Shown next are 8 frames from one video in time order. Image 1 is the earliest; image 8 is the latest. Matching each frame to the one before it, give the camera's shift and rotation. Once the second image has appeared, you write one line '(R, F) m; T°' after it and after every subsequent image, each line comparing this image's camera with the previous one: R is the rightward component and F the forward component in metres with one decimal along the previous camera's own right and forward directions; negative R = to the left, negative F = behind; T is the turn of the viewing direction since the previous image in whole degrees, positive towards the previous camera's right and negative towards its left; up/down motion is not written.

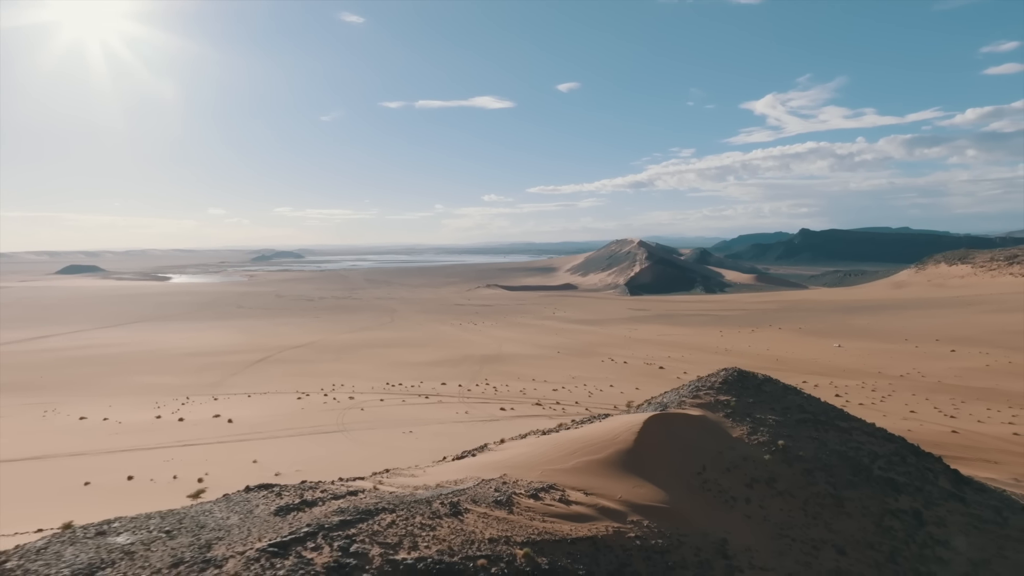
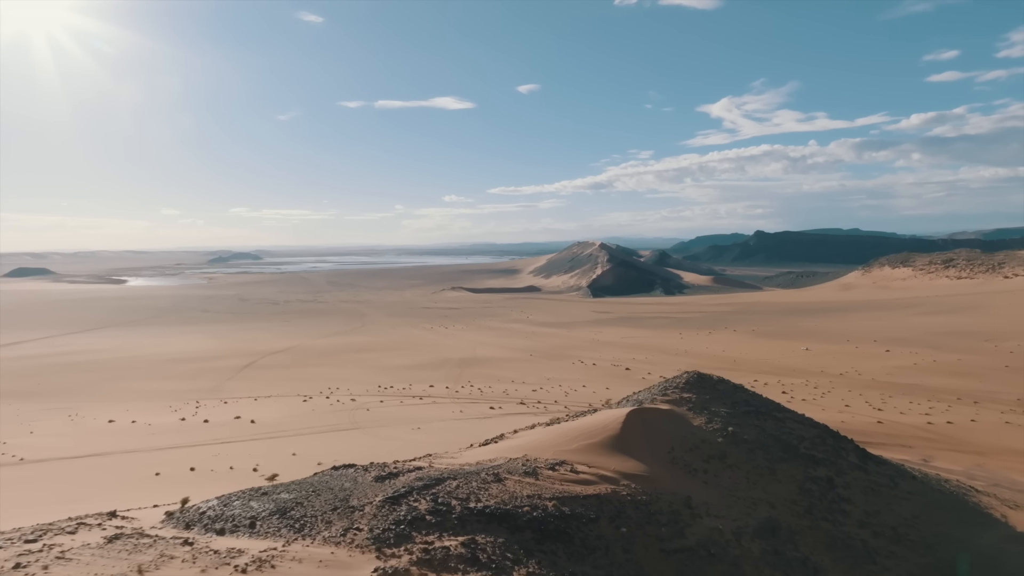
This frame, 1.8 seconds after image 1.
(-0.9, -2.0) m; +4°
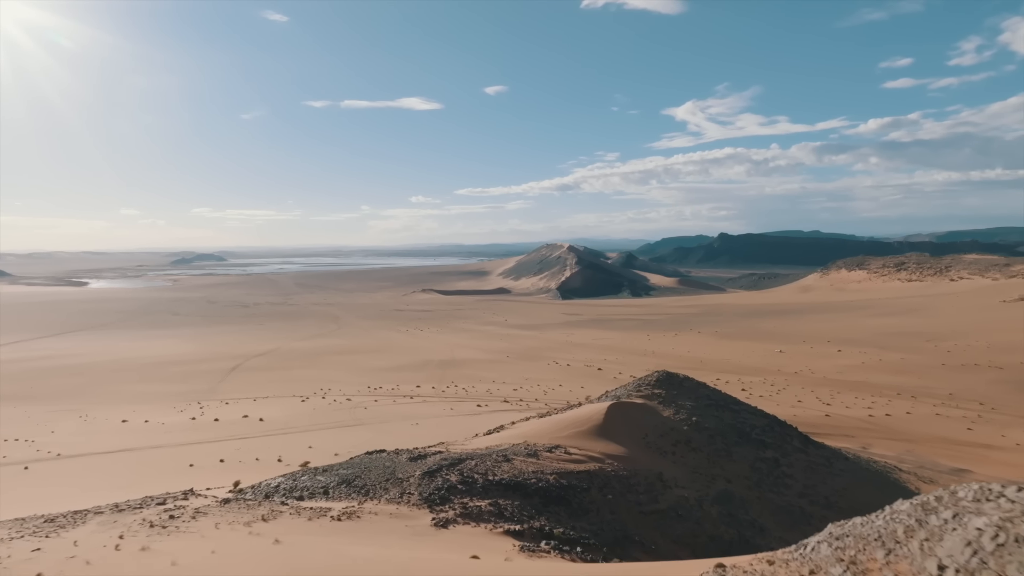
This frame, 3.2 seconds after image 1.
(-0.6, -1.6) m; +3°
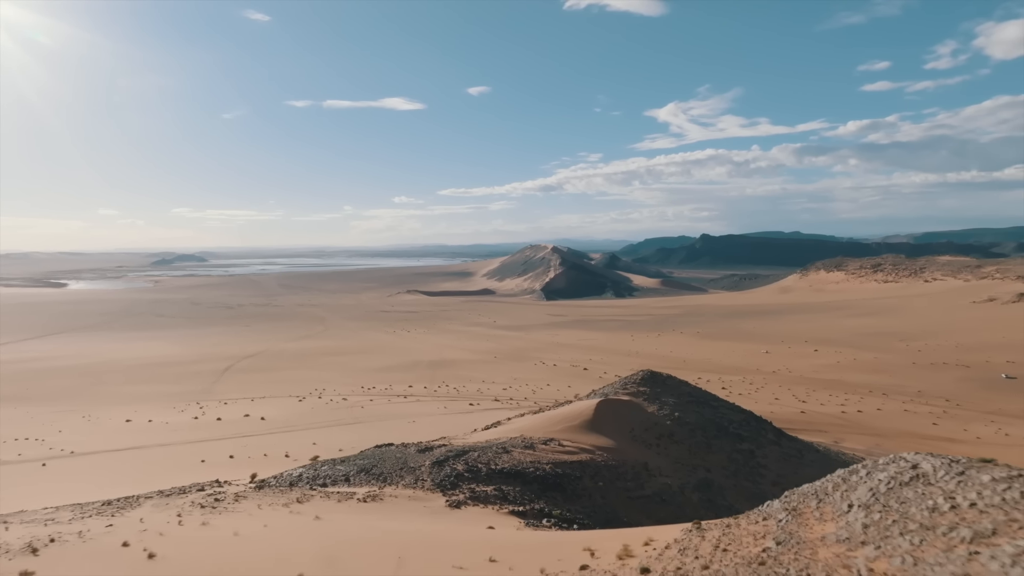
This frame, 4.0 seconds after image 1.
(-0.3, -0.8) m; +2°
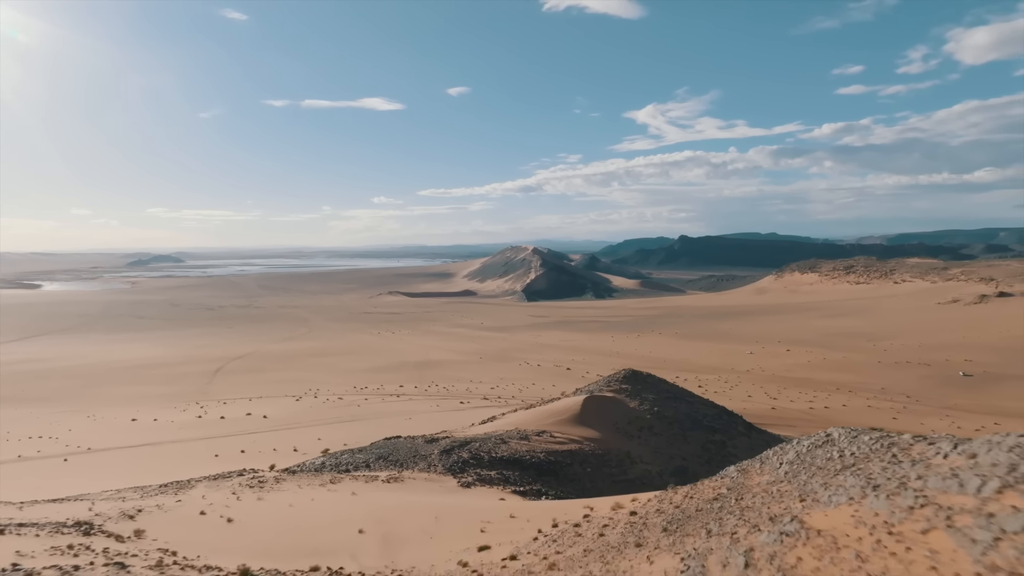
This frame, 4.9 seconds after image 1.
(-0.3, -1.1) m; +2°
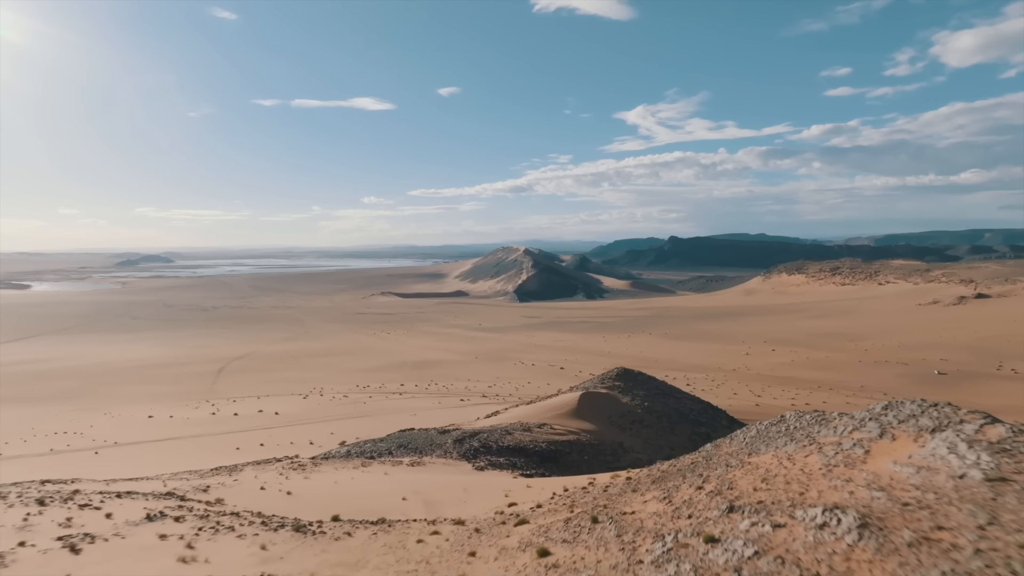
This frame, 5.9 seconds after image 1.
(-0.3, -1.1) m; +1°
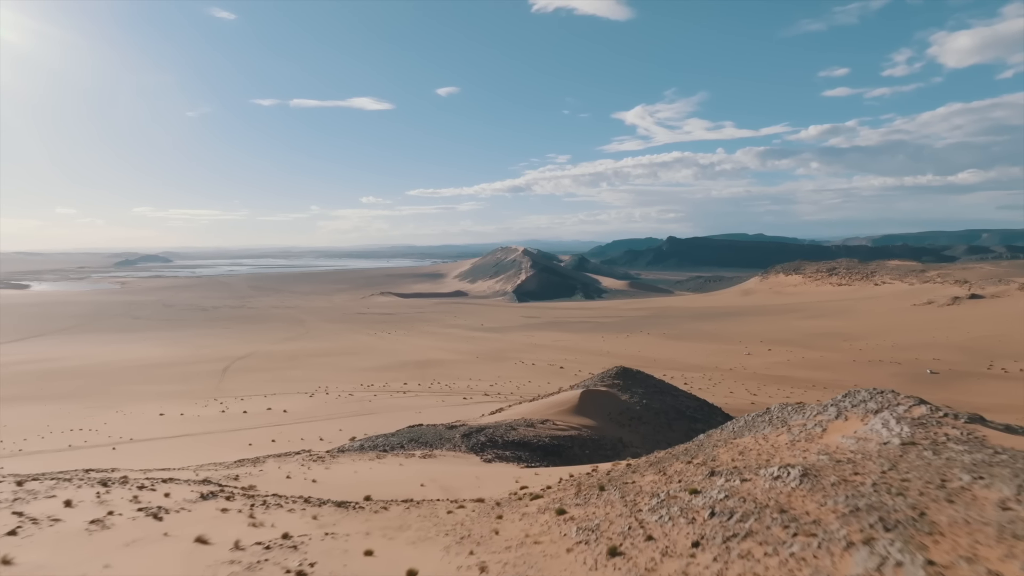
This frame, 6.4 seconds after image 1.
(-0.1, -0.5) m; 0°
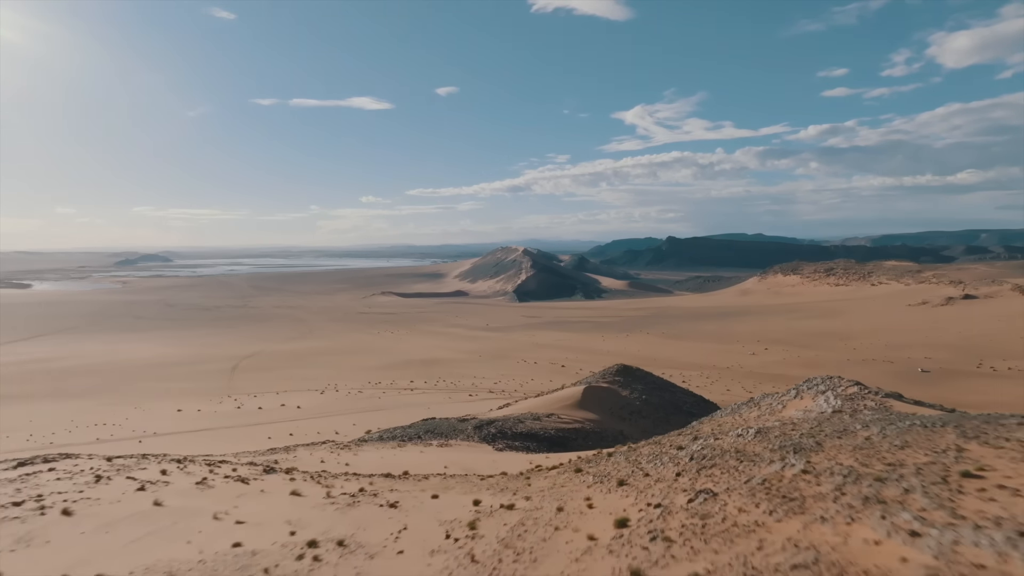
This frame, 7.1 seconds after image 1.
(-0.2, -0.8) m; 0°
